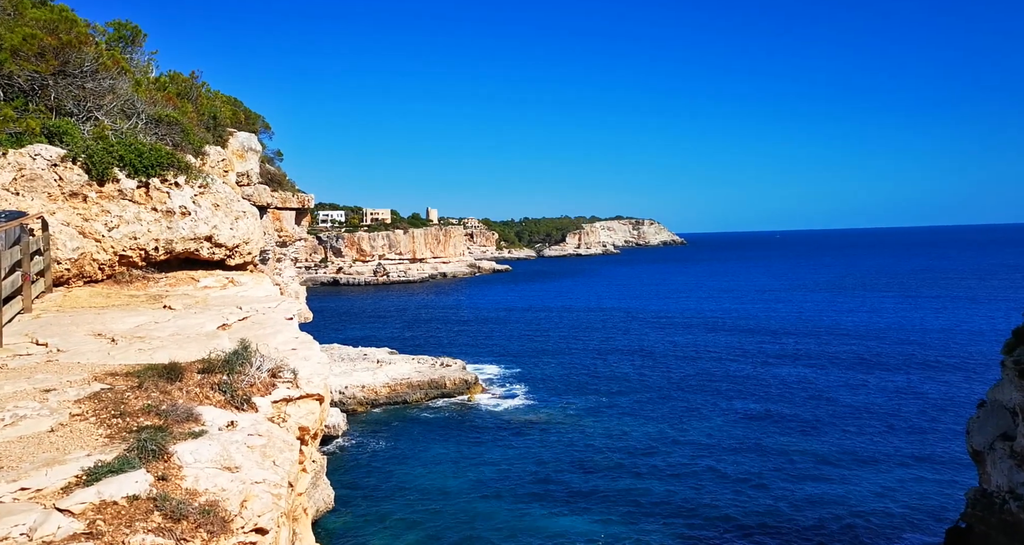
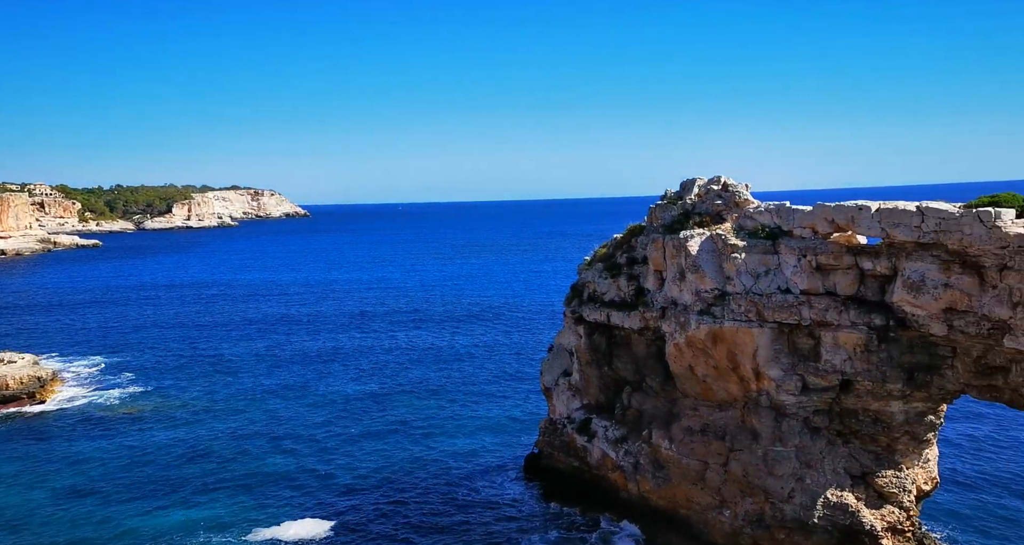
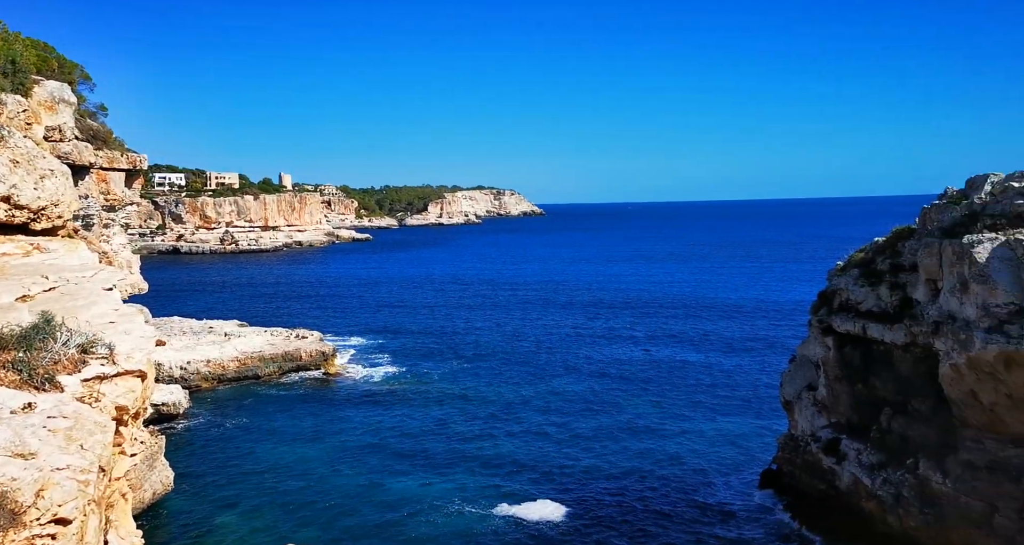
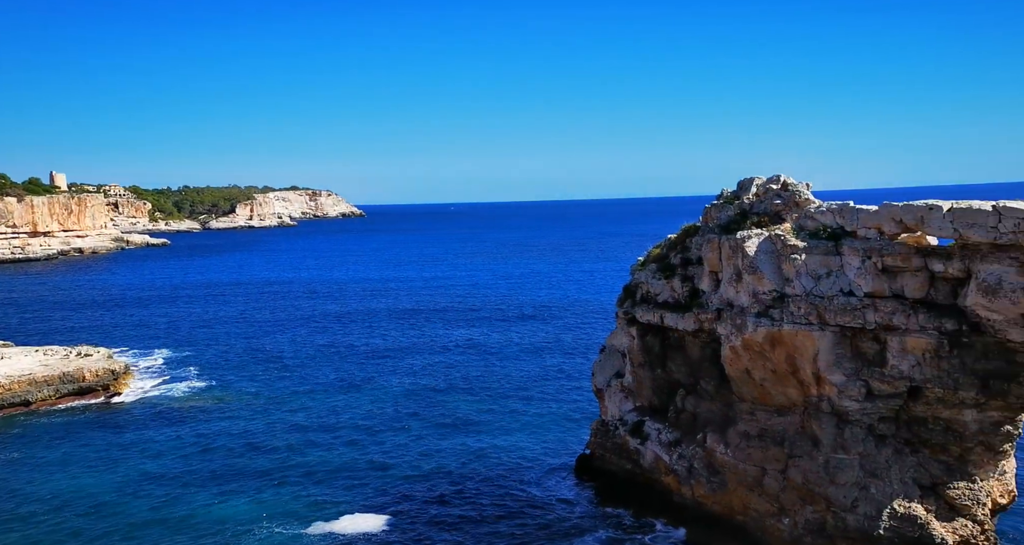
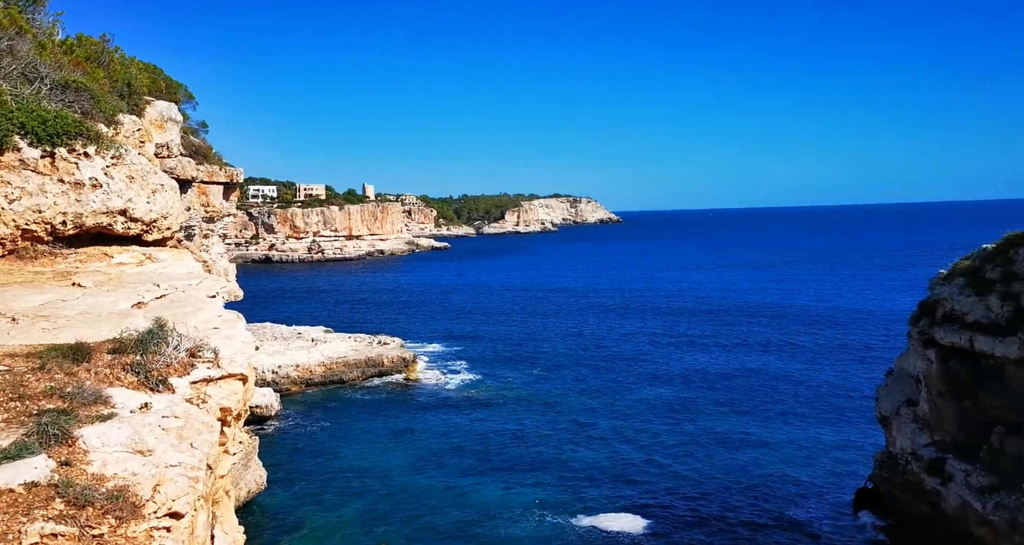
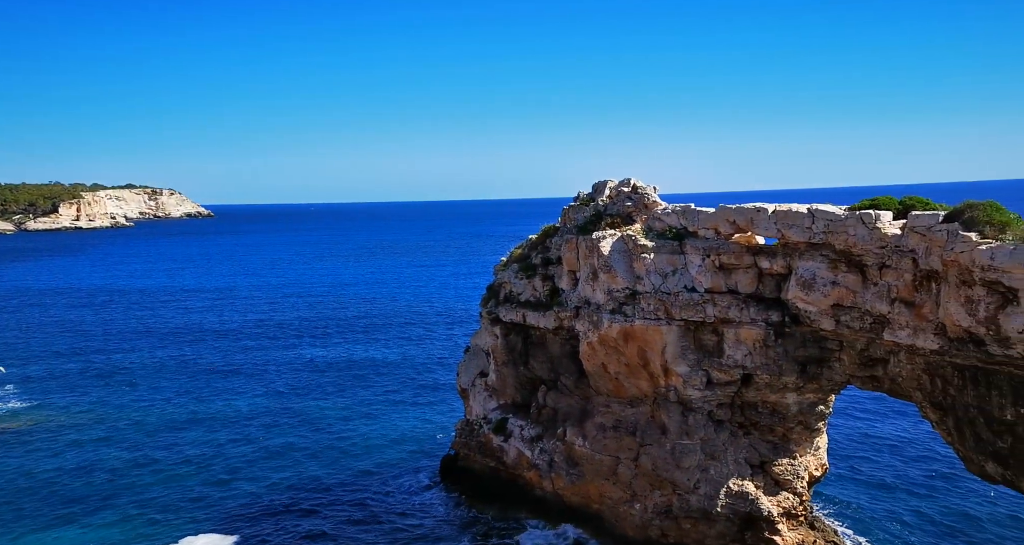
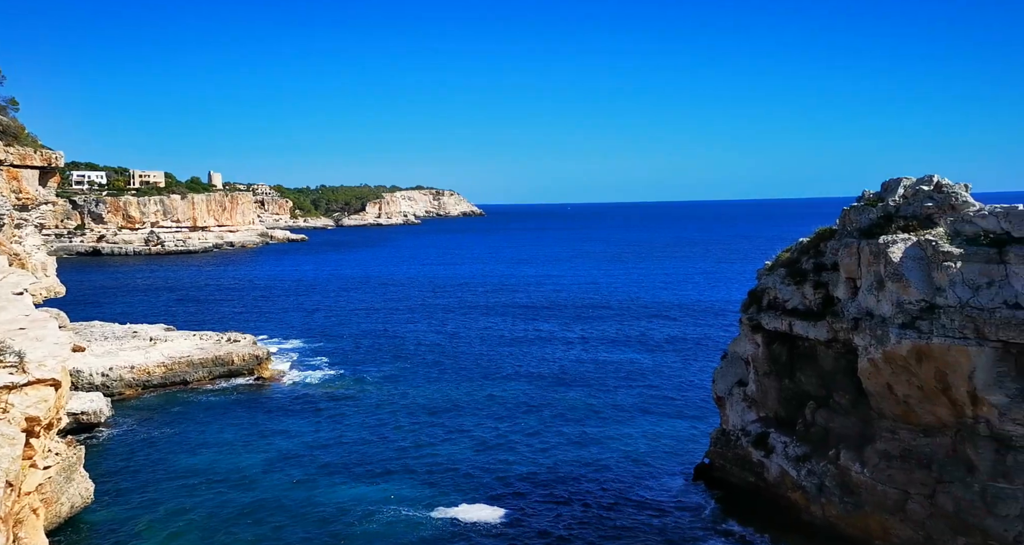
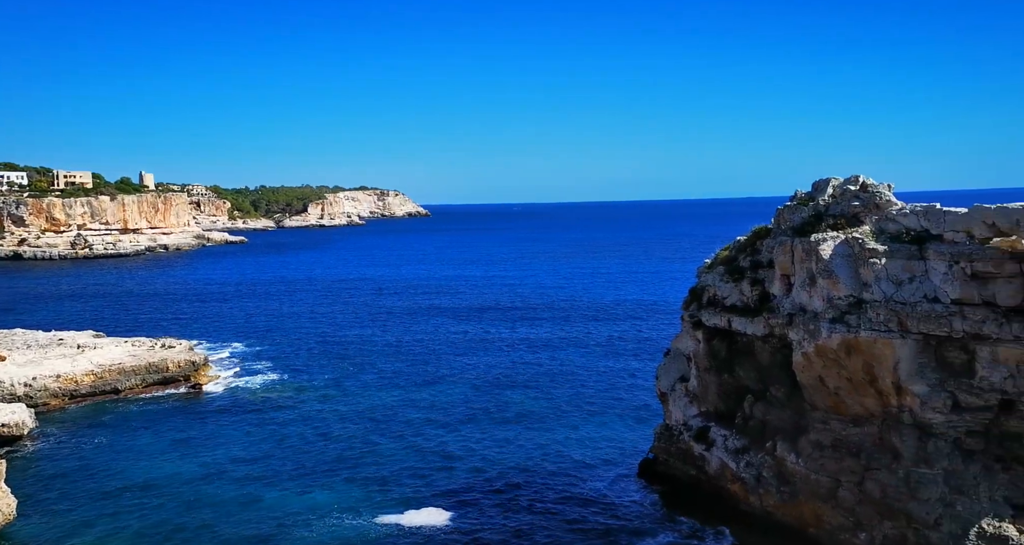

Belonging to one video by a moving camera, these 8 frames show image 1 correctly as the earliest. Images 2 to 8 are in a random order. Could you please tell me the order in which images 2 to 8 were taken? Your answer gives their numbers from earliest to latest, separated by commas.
5, 3, 7, 8, 4, 2, 6
